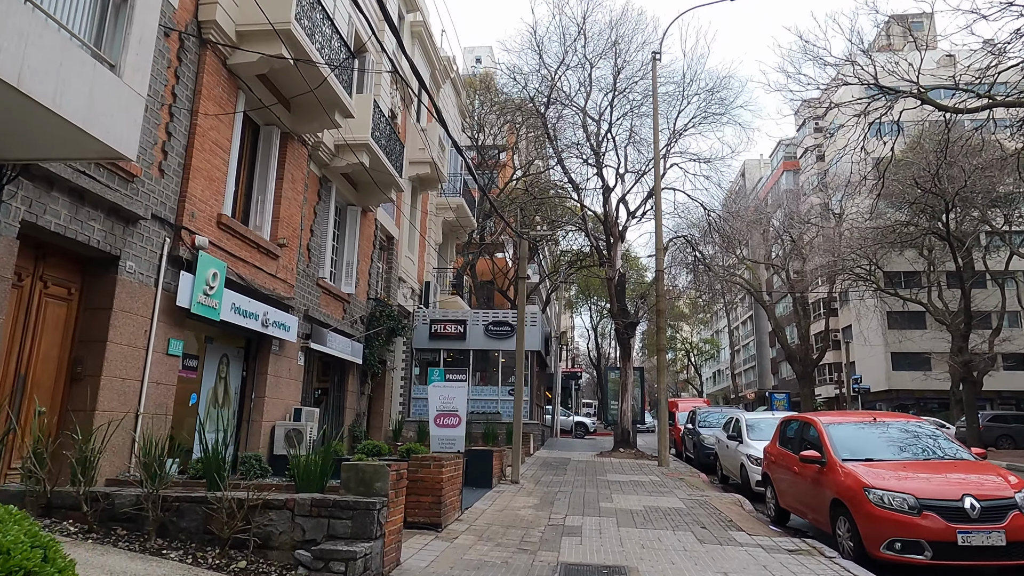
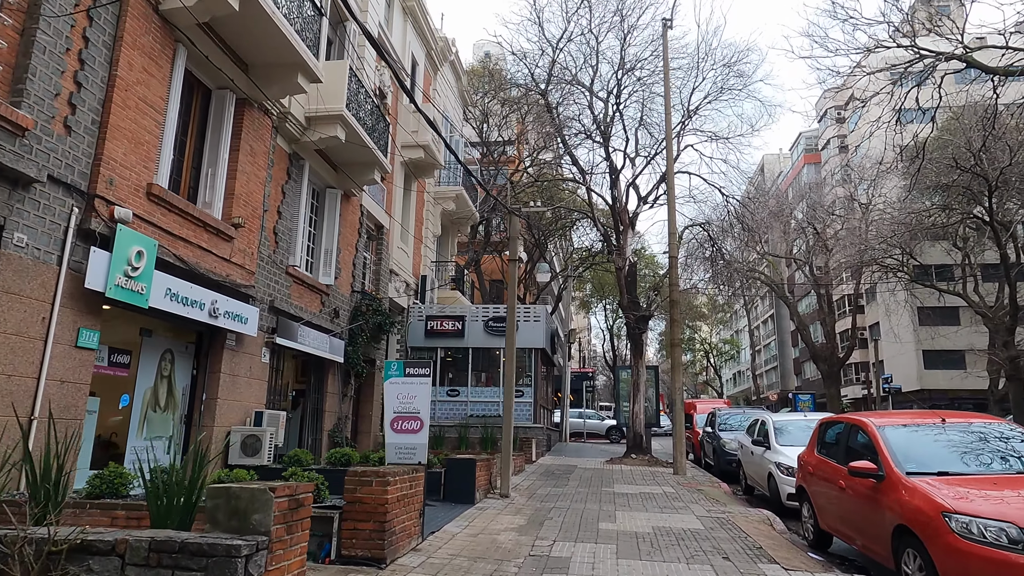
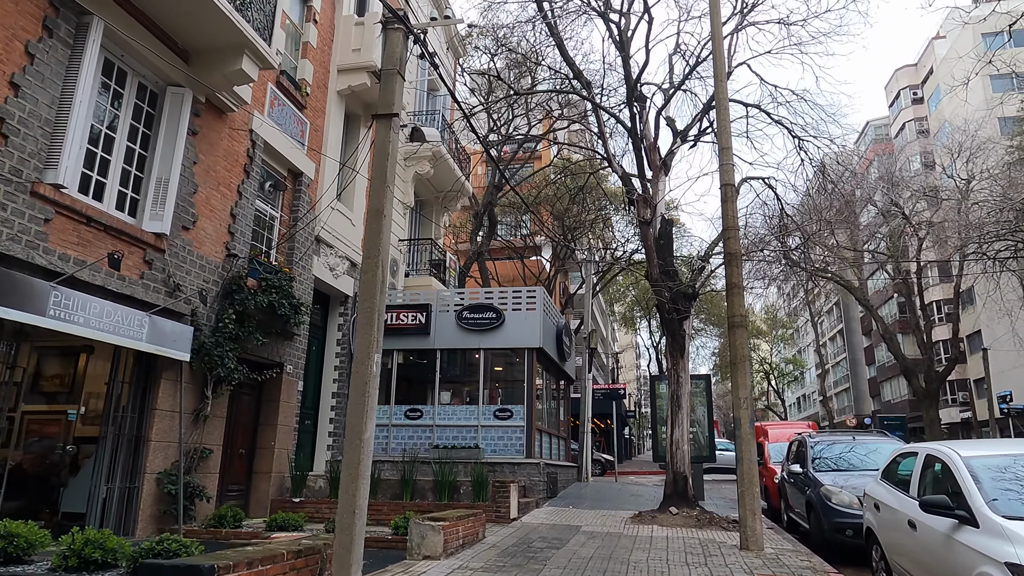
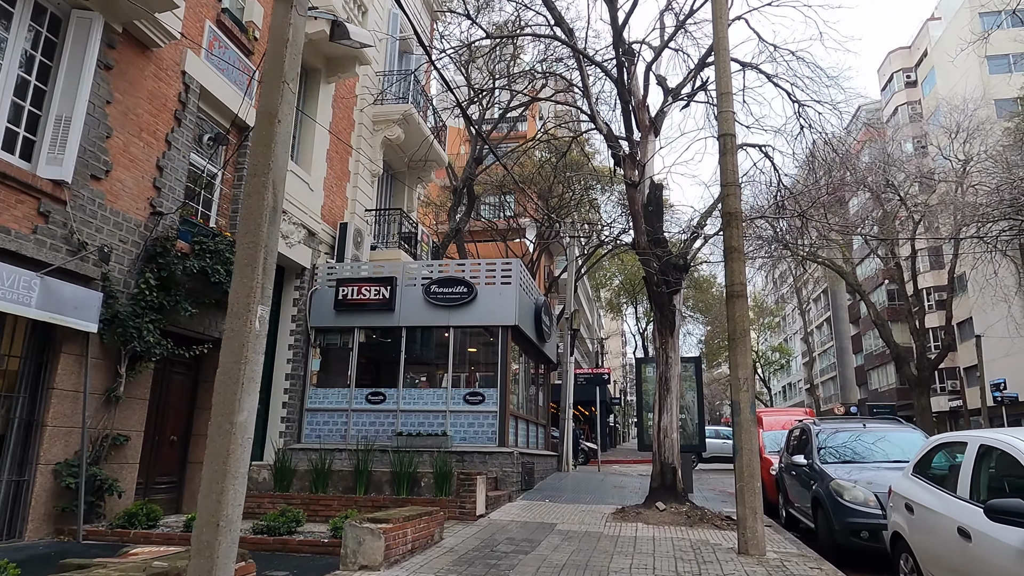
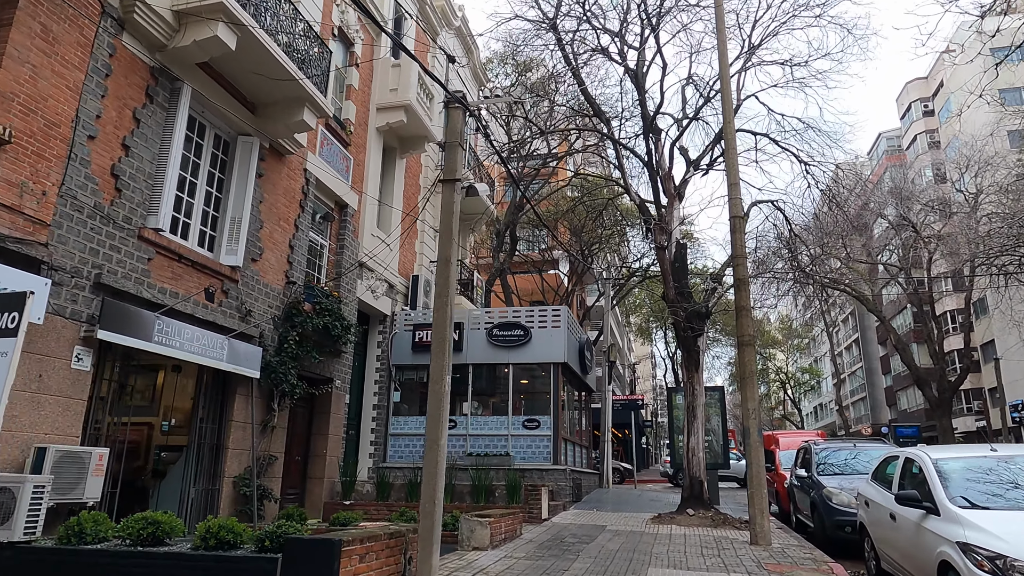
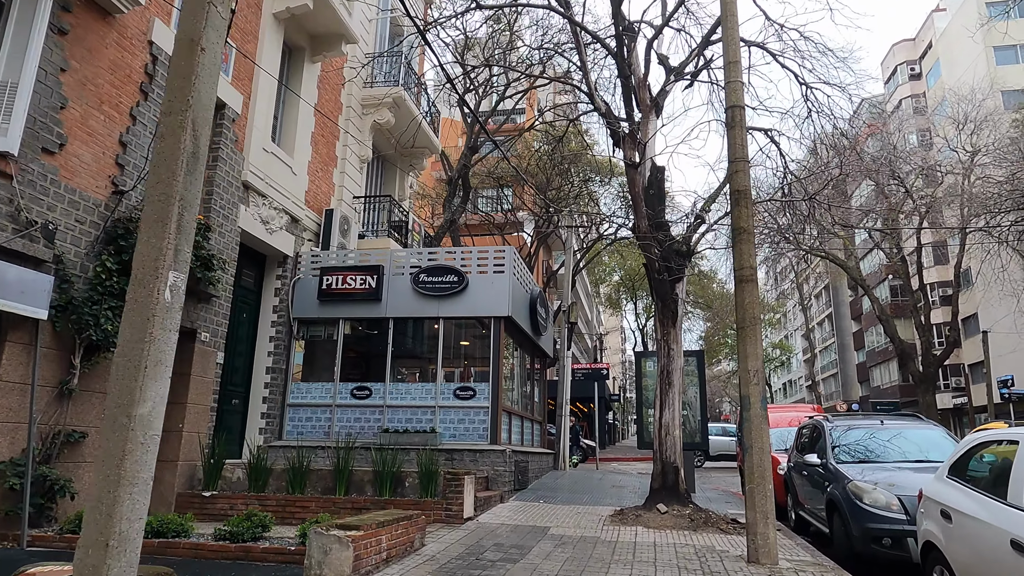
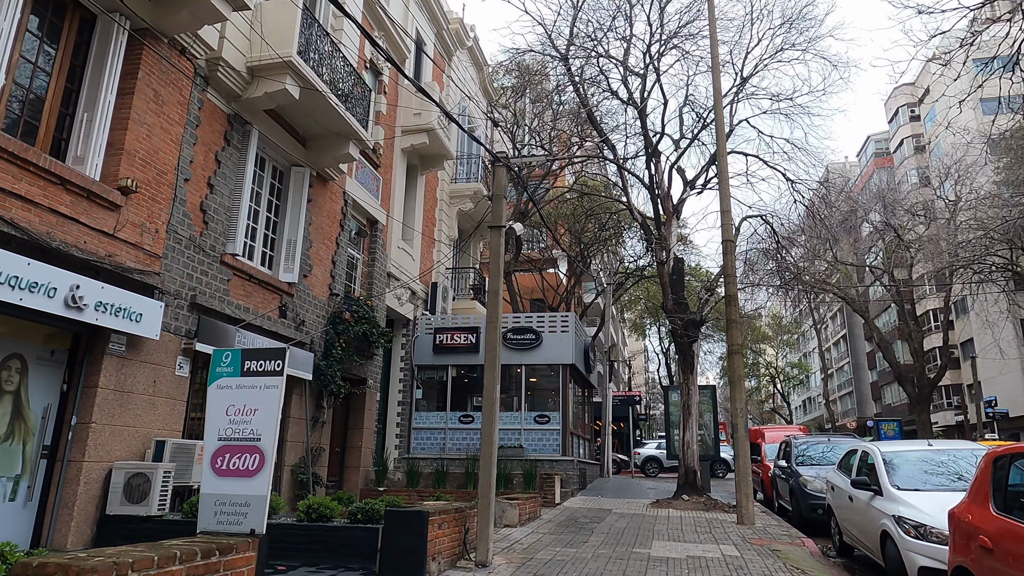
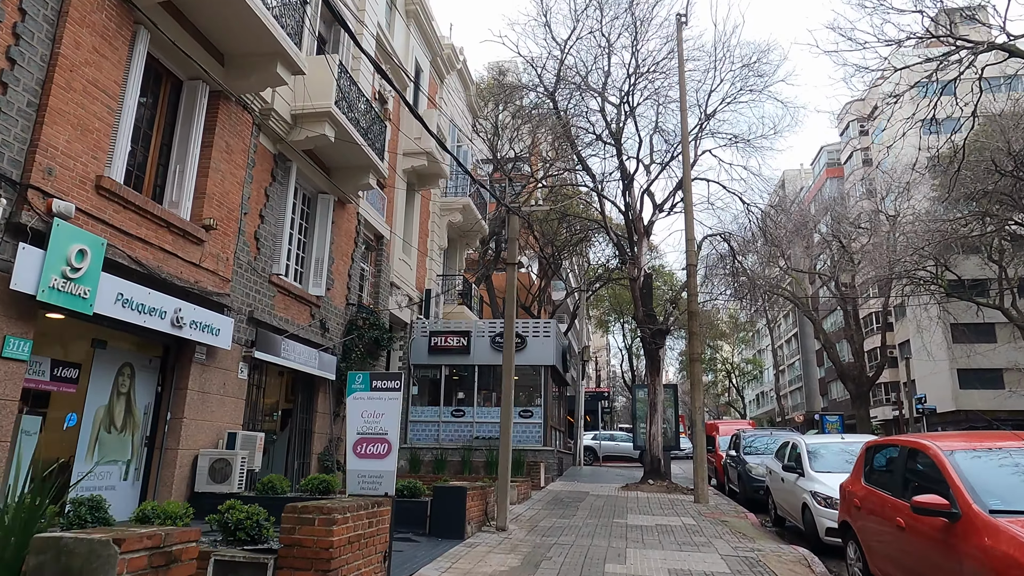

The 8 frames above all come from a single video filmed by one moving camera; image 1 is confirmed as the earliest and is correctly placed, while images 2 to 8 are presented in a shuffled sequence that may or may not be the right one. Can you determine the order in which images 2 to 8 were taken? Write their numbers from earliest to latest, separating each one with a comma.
2, 8, 7, 5, 3, 4, 6
